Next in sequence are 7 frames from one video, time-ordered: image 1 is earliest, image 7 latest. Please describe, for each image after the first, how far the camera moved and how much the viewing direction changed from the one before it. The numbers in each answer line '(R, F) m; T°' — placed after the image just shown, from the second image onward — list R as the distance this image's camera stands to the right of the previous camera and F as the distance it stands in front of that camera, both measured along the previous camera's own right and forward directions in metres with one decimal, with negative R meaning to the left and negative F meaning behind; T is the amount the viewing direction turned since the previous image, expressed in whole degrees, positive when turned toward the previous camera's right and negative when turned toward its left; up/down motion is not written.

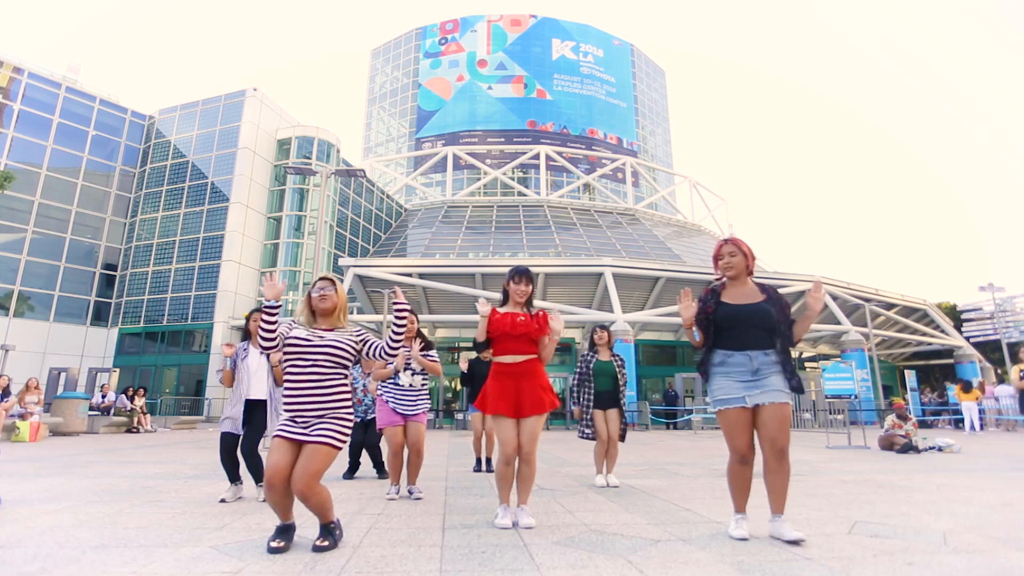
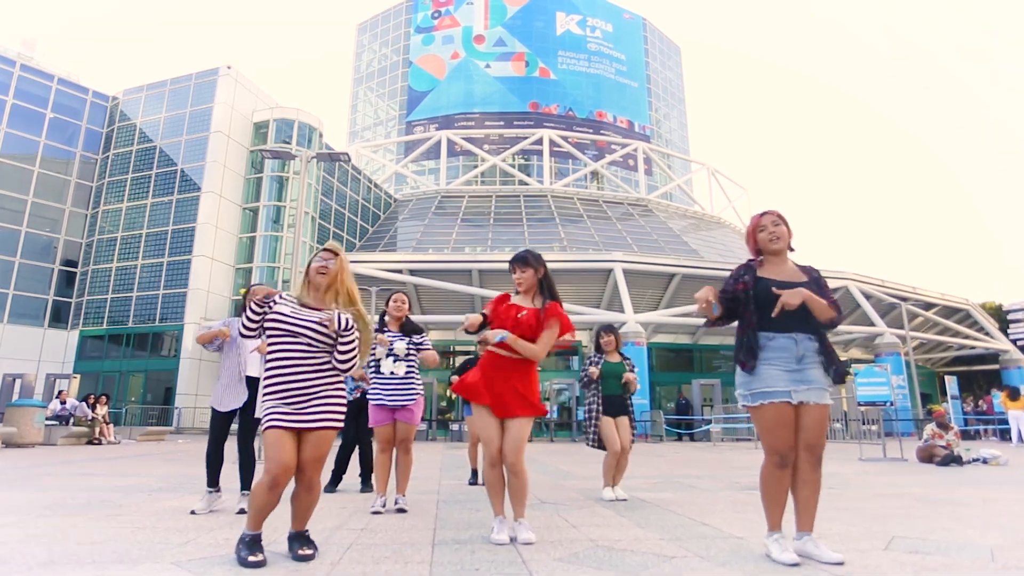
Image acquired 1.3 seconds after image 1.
(+0.3, +1.5) m; -1°
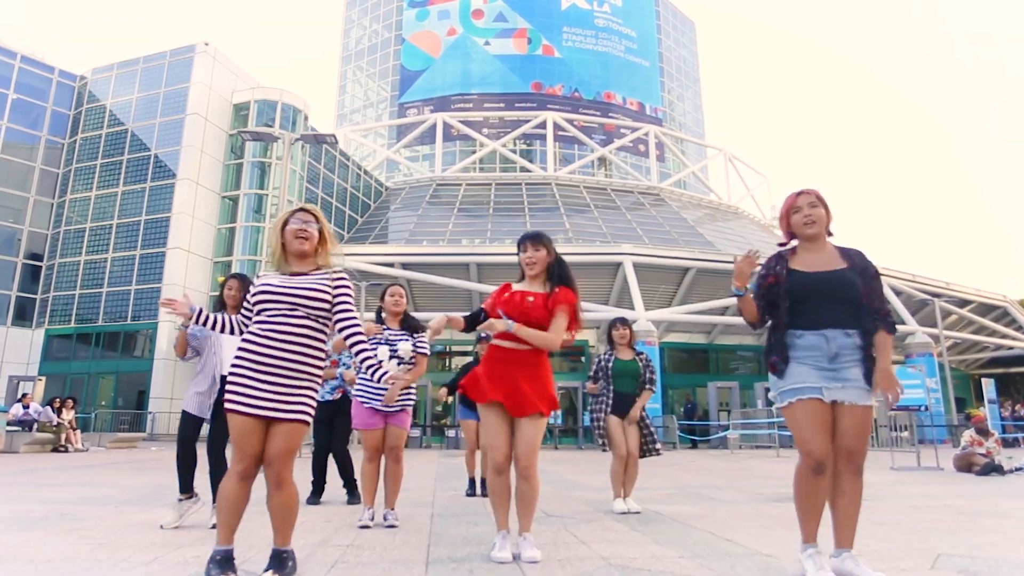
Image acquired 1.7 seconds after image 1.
(+0.2, +1.2) m; -1°
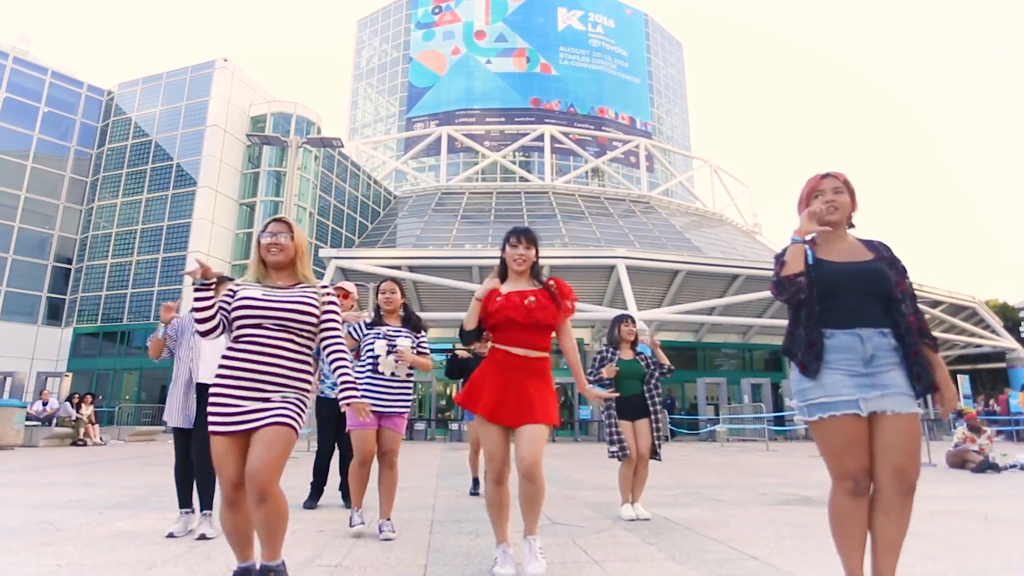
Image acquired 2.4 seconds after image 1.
(-0.3, -0.8) m; +1°
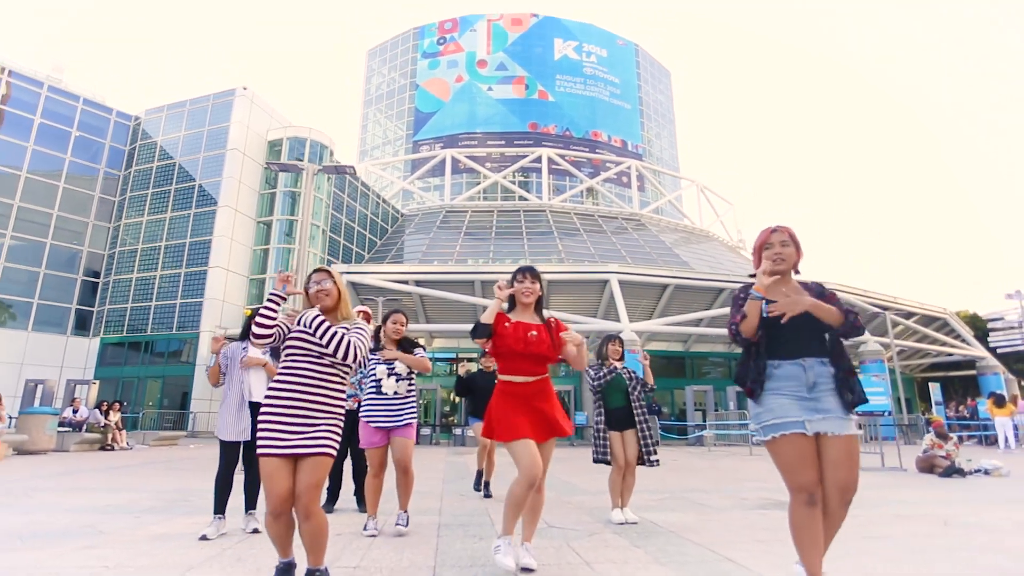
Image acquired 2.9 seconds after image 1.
(-0.2, -1.0) m; +1°
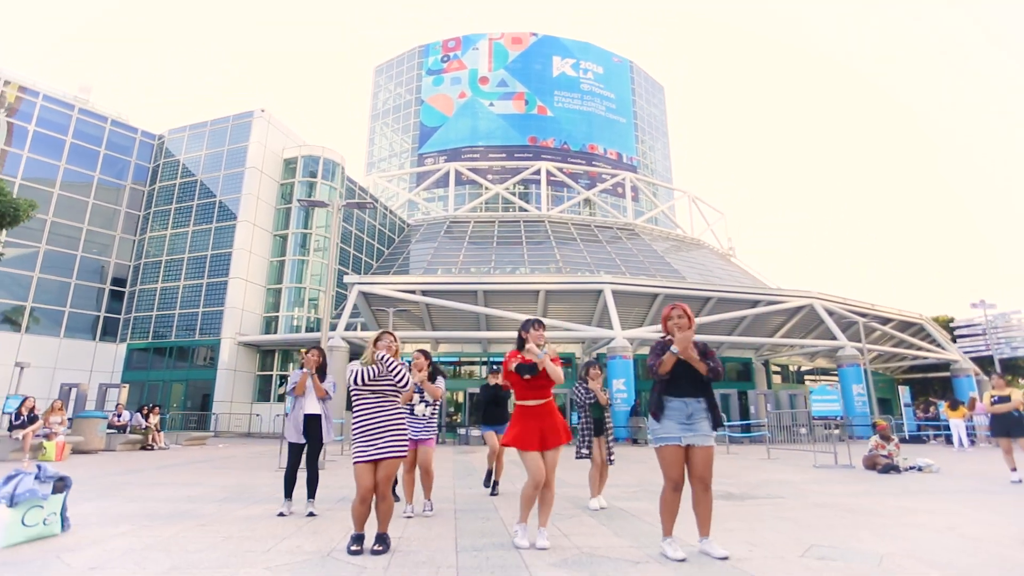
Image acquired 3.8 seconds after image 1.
(0.0, -1.4) m; 0°
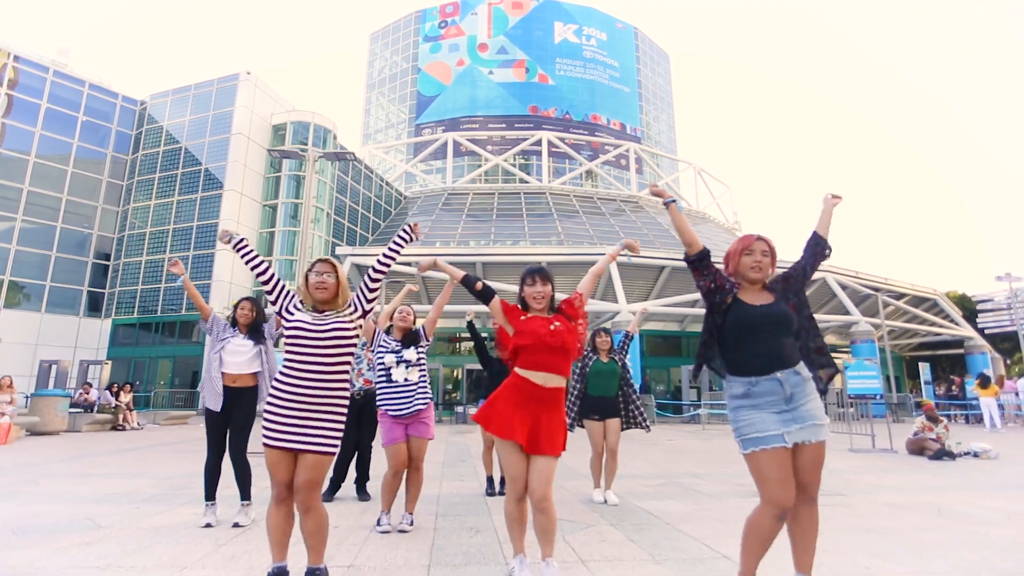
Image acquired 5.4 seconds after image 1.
(0.0, +1.3) m; 0°
